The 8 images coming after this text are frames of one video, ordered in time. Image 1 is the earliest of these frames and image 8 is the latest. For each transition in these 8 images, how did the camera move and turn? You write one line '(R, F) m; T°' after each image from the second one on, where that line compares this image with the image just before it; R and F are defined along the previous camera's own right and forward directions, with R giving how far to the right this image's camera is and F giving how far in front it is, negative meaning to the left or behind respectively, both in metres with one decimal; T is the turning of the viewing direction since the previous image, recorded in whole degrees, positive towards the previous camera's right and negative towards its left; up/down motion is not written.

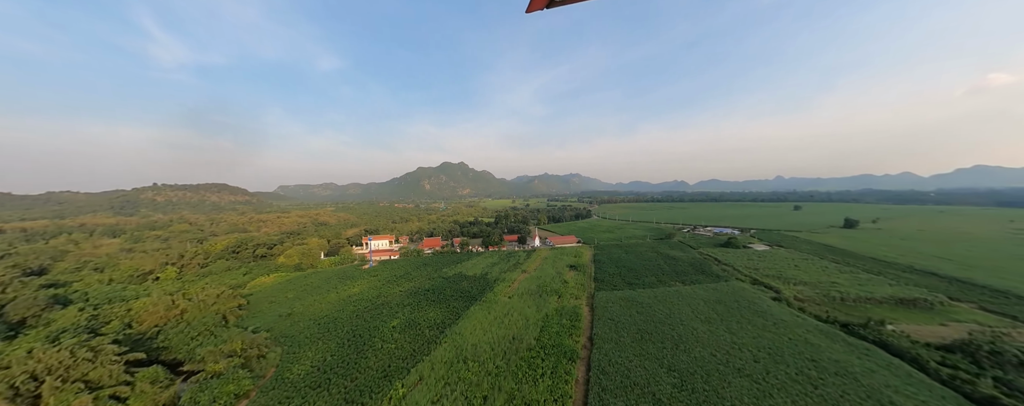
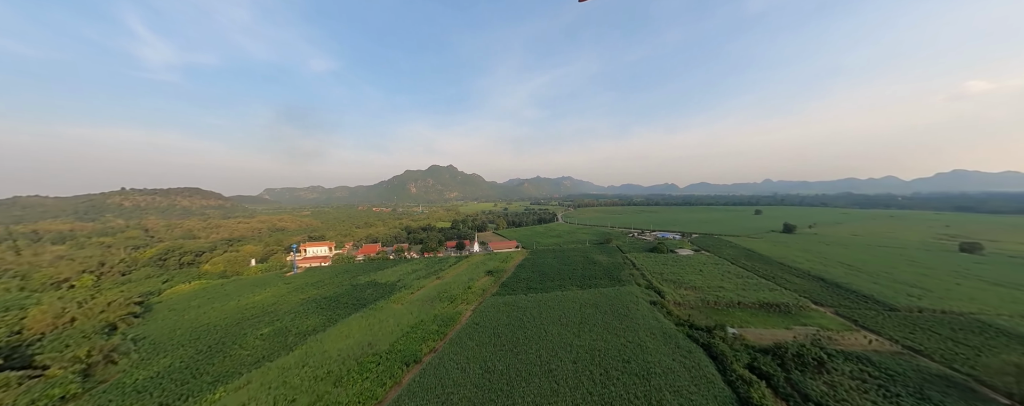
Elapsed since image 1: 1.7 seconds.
(+8.4, -1.1) m; +1°
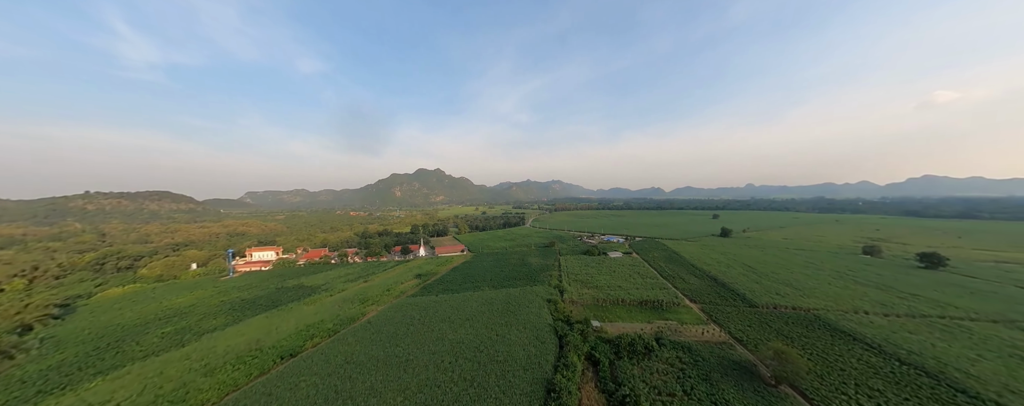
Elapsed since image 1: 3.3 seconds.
(+7.6, -2.2) m; +1°
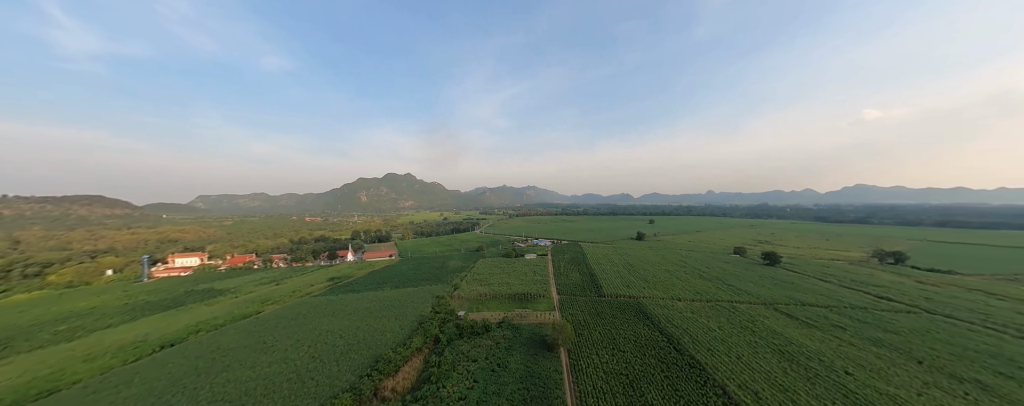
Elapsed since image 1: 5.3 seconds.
(+8.9, -4.7) m; +4°
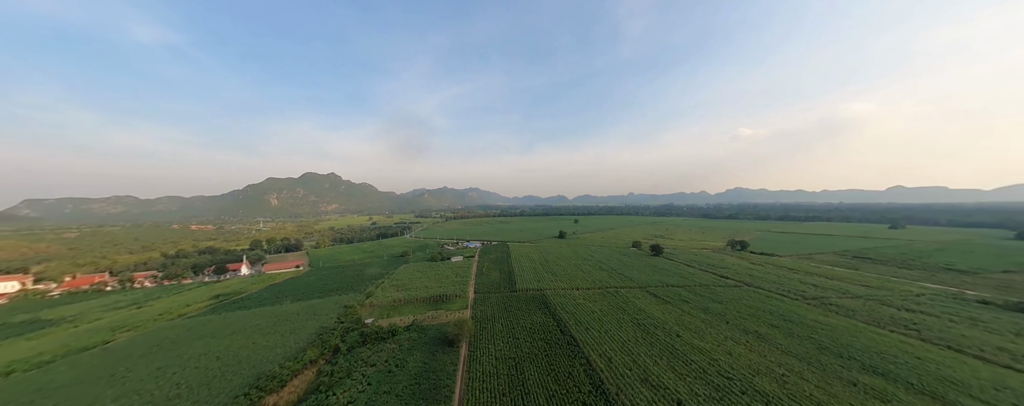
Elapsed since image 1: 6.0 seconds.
(+2.7, -1.8) m; +12°
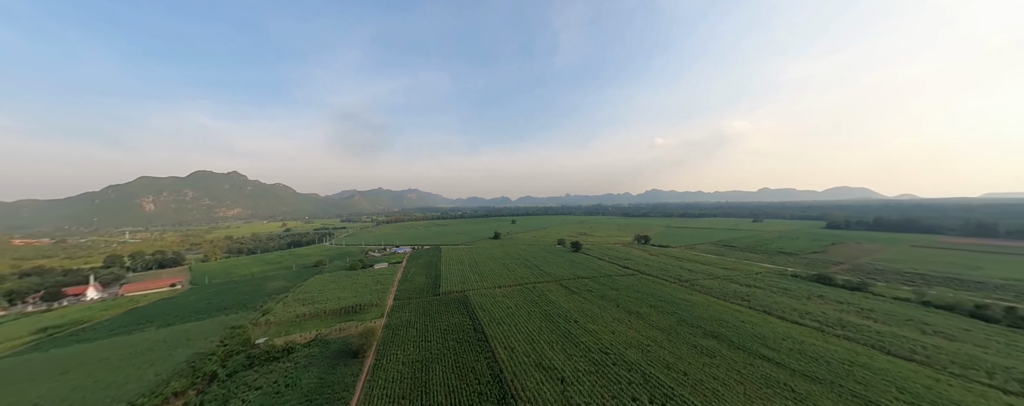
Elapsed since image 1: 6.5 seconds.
(+2.3, -1.1) m; +12°
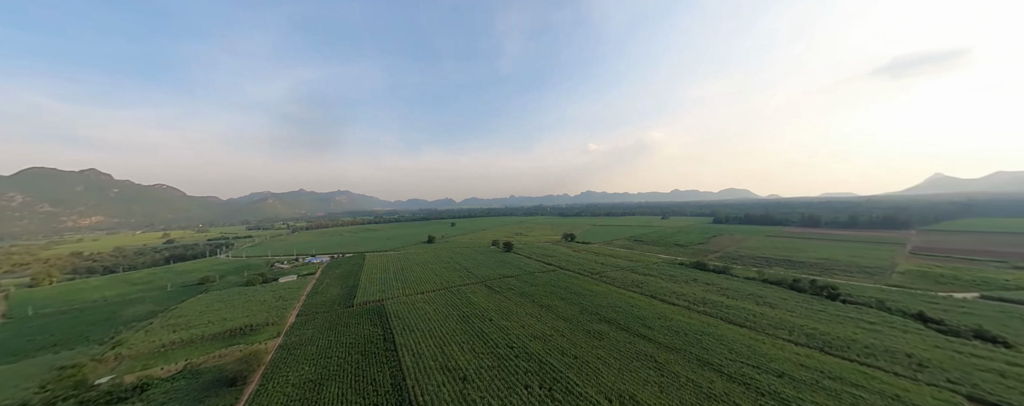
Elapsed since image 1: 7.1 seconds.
(+2.5, -0.8) m; +11°
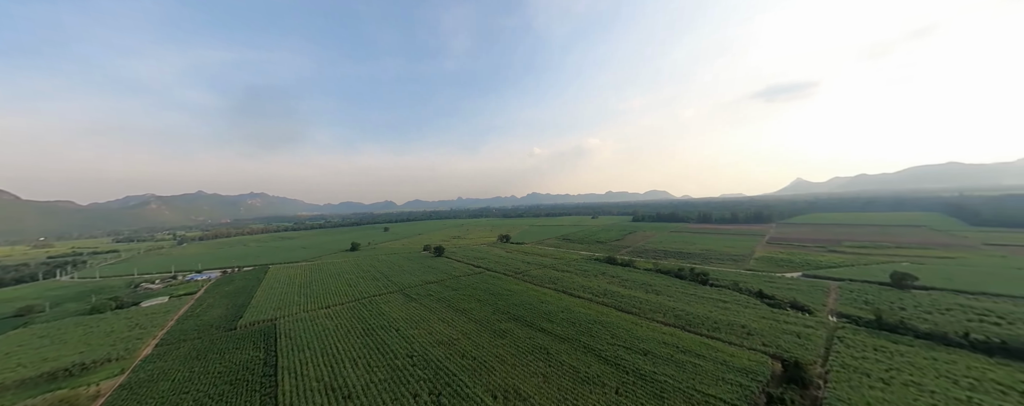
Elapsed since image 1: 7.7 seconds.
(+3.2, -0.7) m; +11°
